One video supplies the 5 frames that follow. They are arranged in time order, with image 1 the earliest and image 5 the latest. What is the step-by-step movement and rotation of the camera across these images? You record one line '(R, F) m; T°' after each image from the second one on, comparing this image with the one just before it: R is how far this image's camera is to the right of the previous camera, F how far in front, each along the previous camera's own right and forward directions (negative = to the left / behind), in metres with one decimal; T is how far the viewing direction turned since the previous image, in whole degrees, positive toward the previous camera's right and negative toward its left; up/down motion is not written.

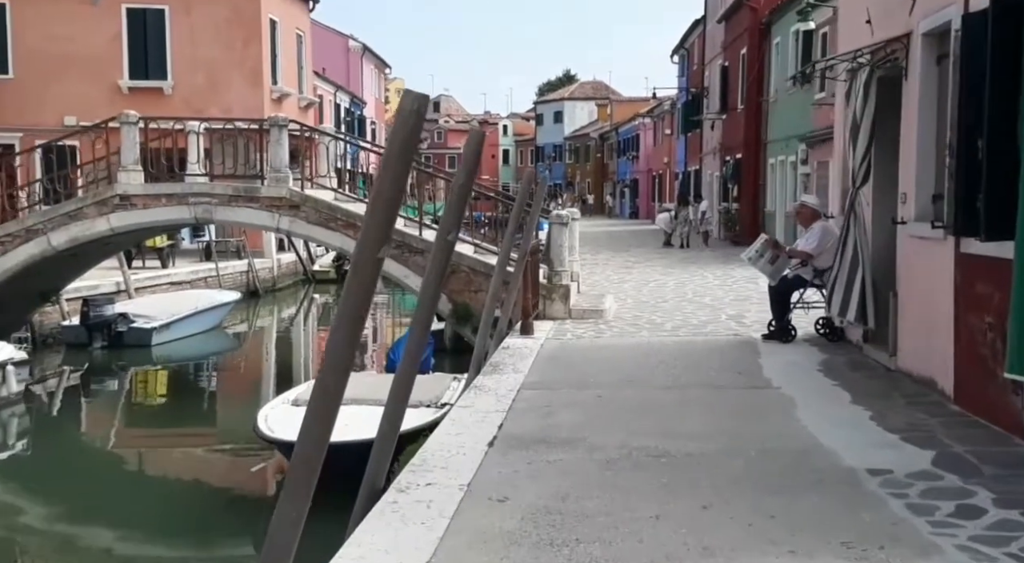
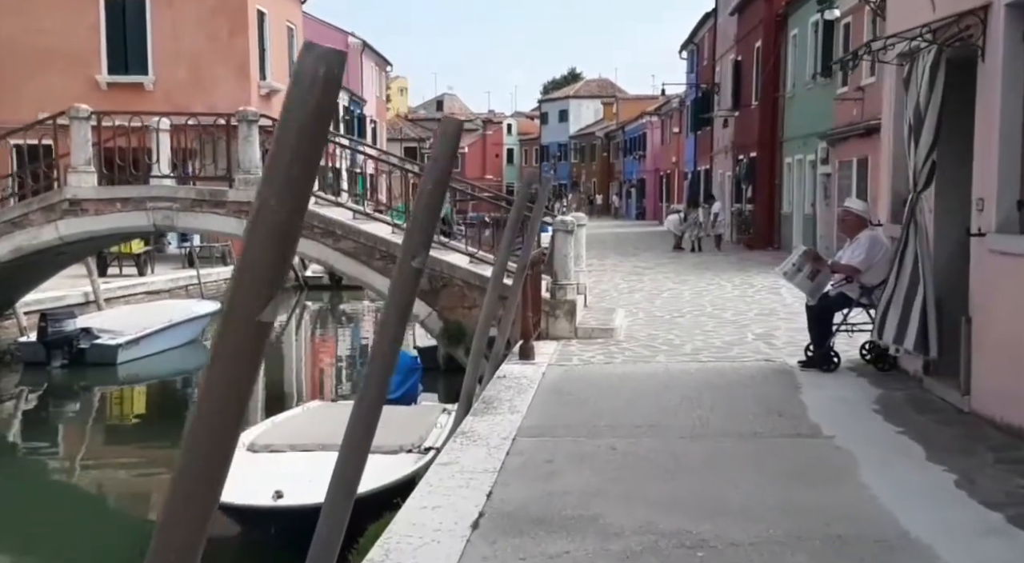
(+0.1, +1.5) m; 0°
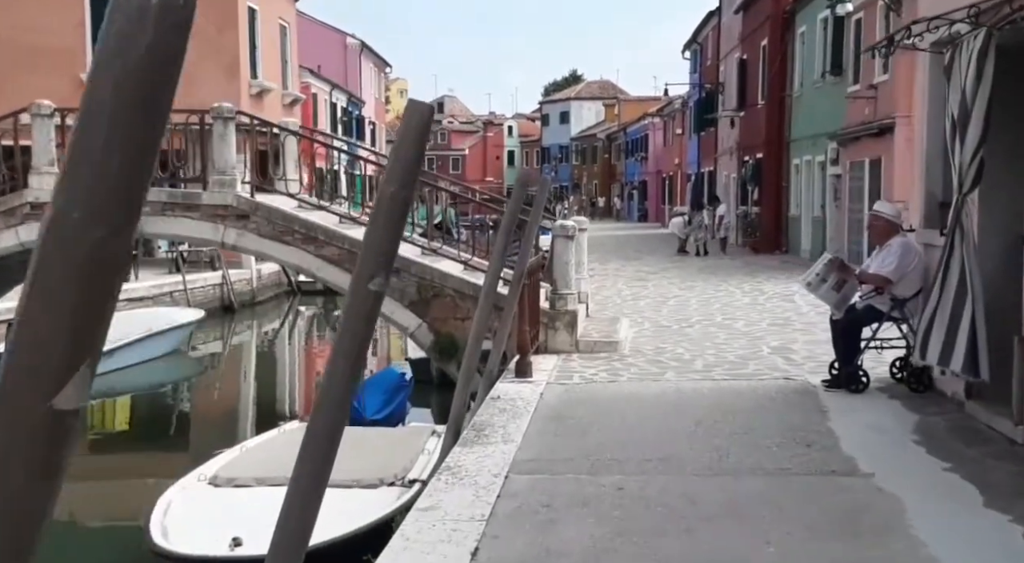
(+0.1, +0.9) m; 0°
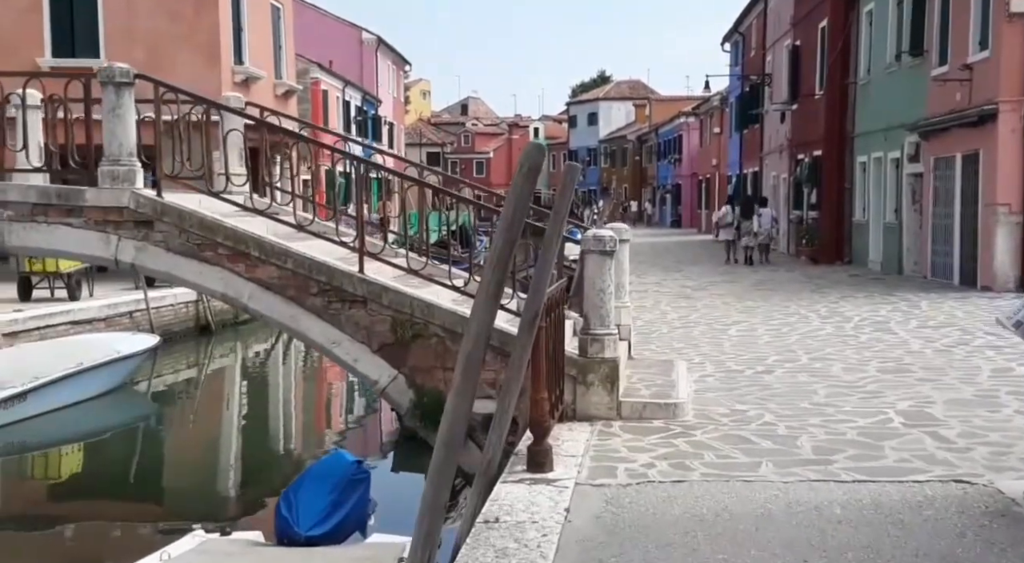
(+0.1, +3.4) m; -1°
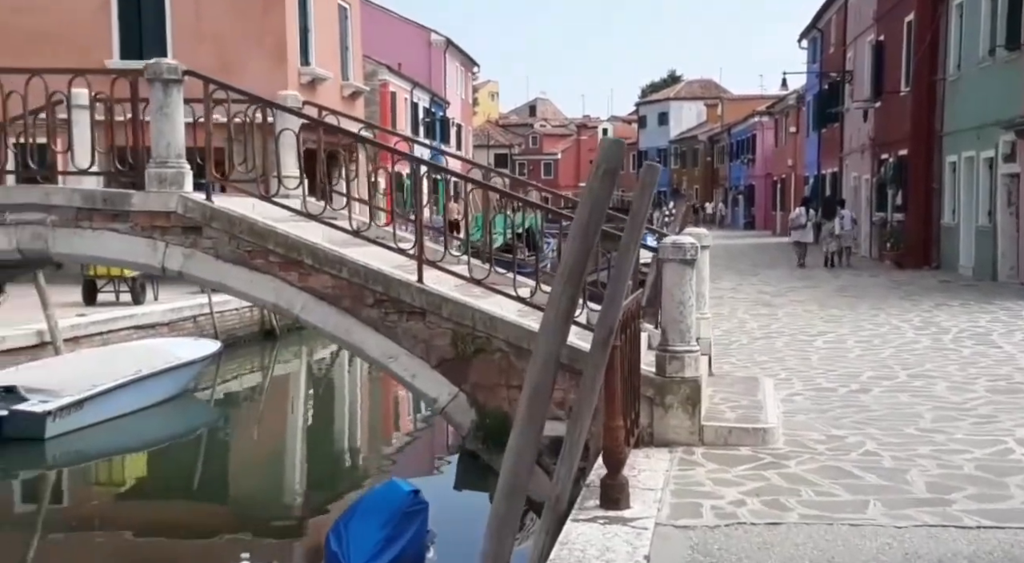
(0.0, +0.6) m; -3°
